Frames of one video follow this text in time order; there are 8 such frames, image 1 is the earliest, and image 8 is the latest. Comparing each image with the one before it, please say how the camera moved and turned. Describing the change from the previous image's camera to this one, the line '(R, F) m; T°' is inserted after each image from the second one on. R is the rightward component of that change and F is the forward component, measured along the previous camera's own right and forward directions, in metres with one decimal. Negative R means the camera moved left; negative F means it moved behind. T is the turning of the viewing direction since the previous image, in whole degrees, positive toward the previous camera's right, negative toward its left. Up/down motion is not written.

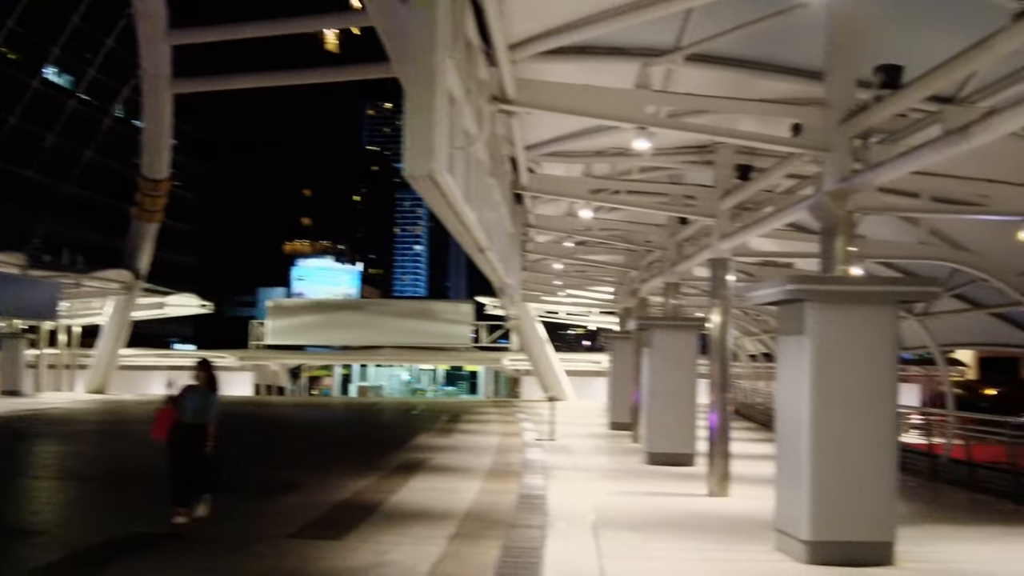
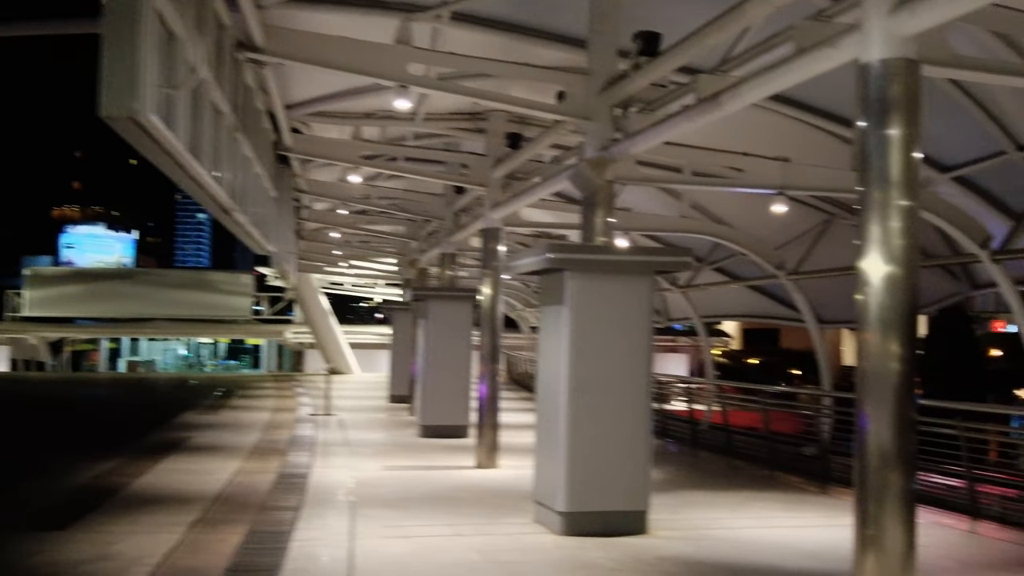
(+0.4, +0.5) m; +12°
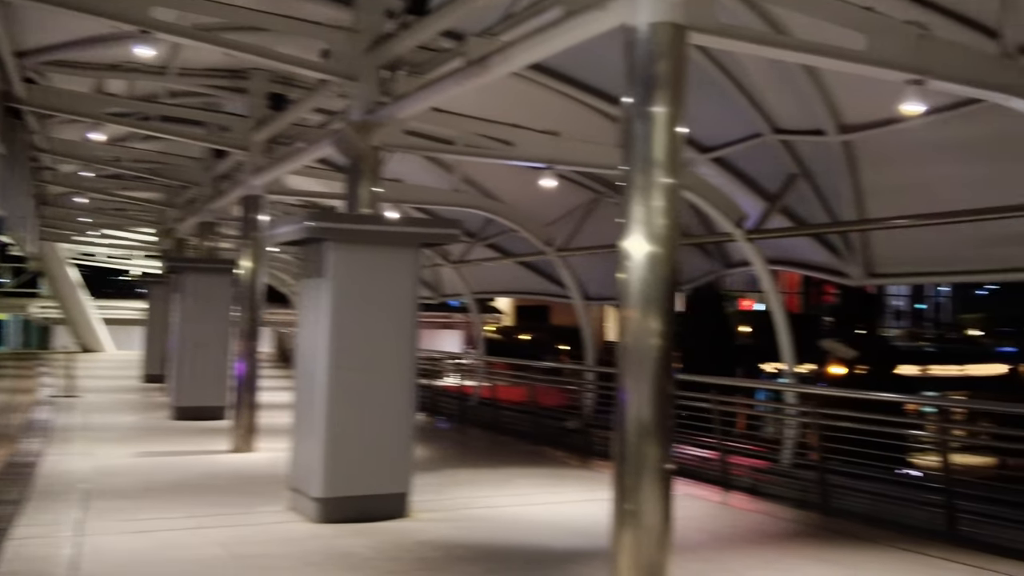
(+0.2, +0.5) m; +13°
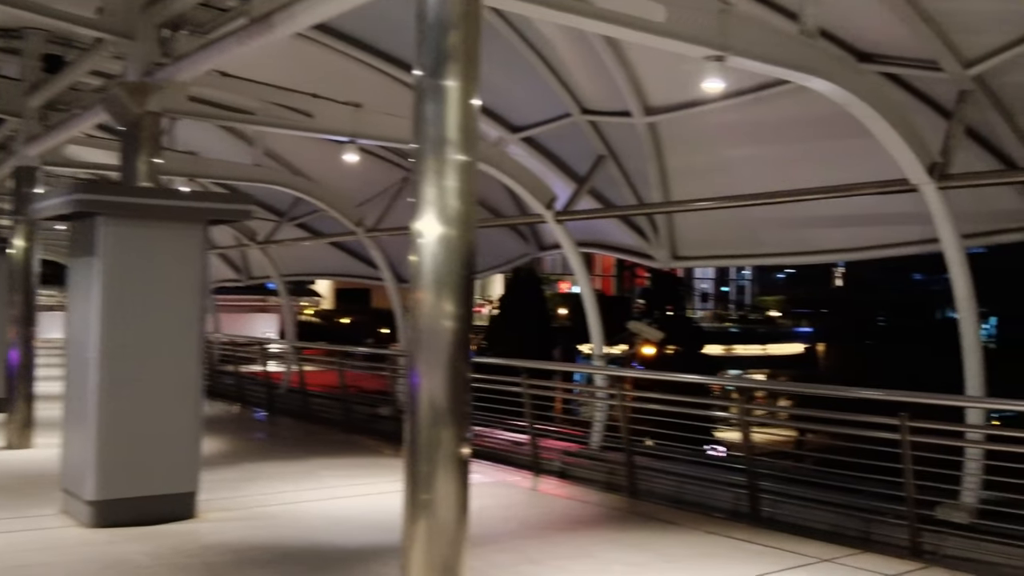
(+0.2, +0.4) m; +10°
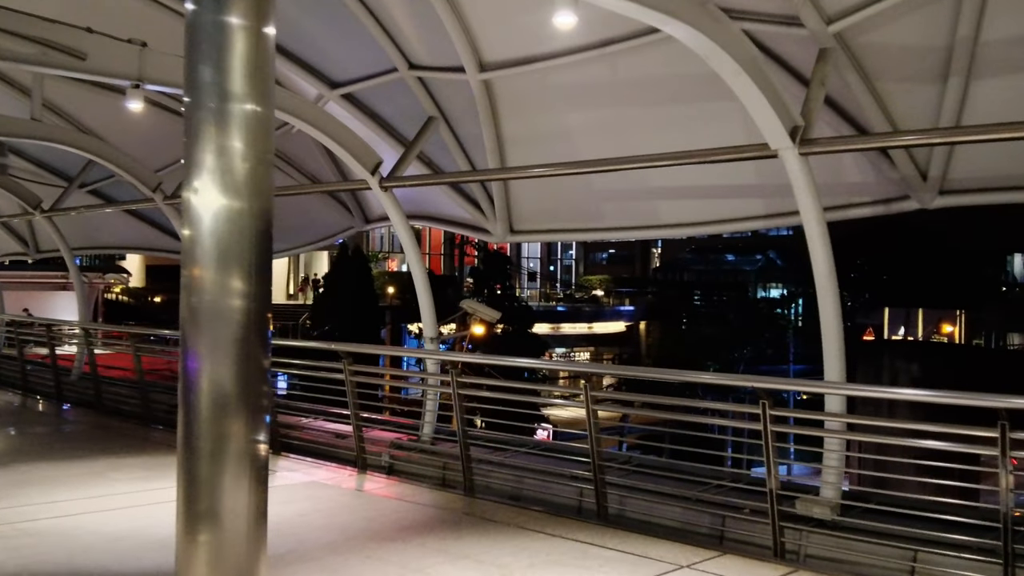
(+0.1, +1.1) m; +10°
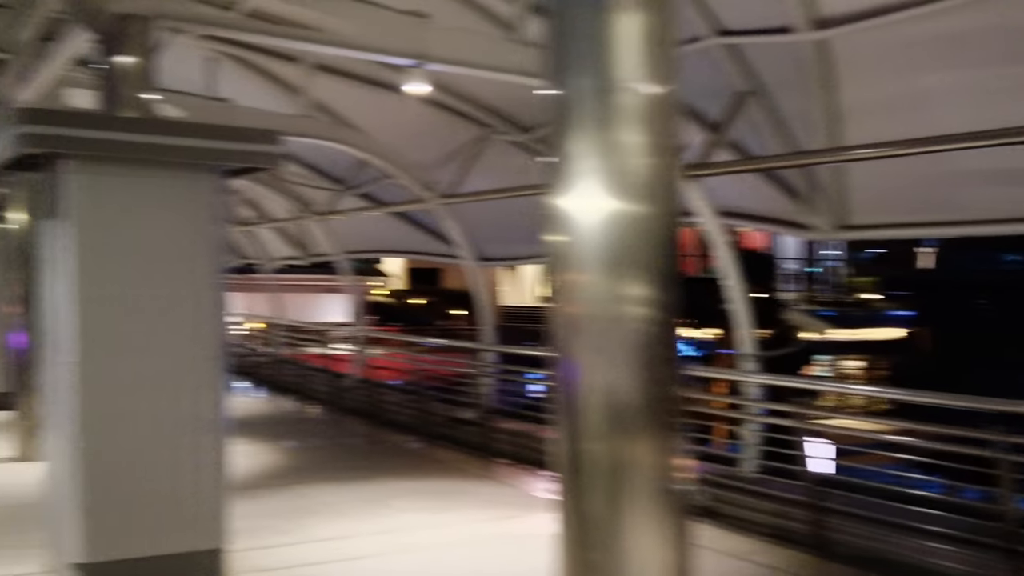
(-0.8, +1.5) m; -14°
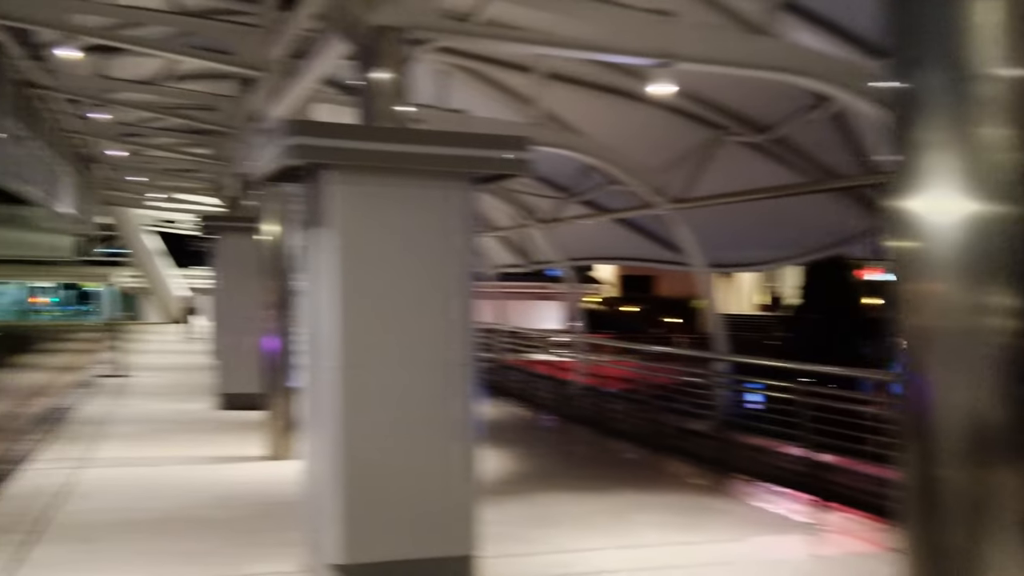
(-0.3, +0.2) m; -12°
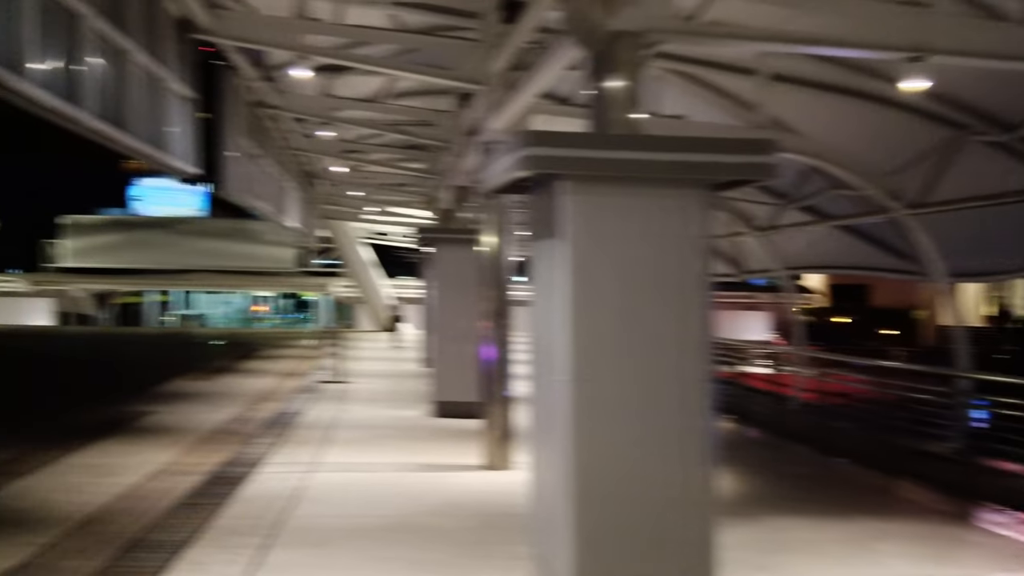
(-0.3, +0.2) m; -11°
